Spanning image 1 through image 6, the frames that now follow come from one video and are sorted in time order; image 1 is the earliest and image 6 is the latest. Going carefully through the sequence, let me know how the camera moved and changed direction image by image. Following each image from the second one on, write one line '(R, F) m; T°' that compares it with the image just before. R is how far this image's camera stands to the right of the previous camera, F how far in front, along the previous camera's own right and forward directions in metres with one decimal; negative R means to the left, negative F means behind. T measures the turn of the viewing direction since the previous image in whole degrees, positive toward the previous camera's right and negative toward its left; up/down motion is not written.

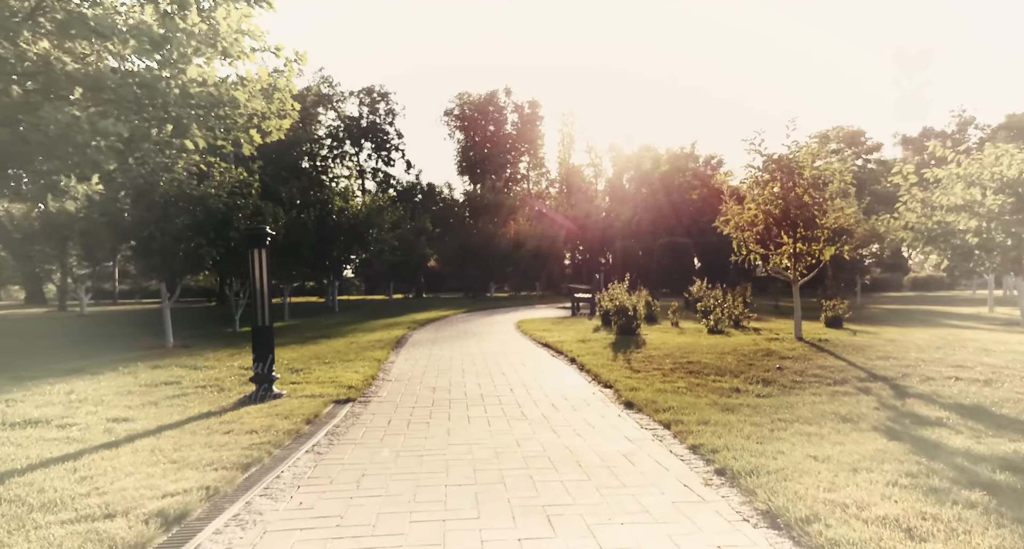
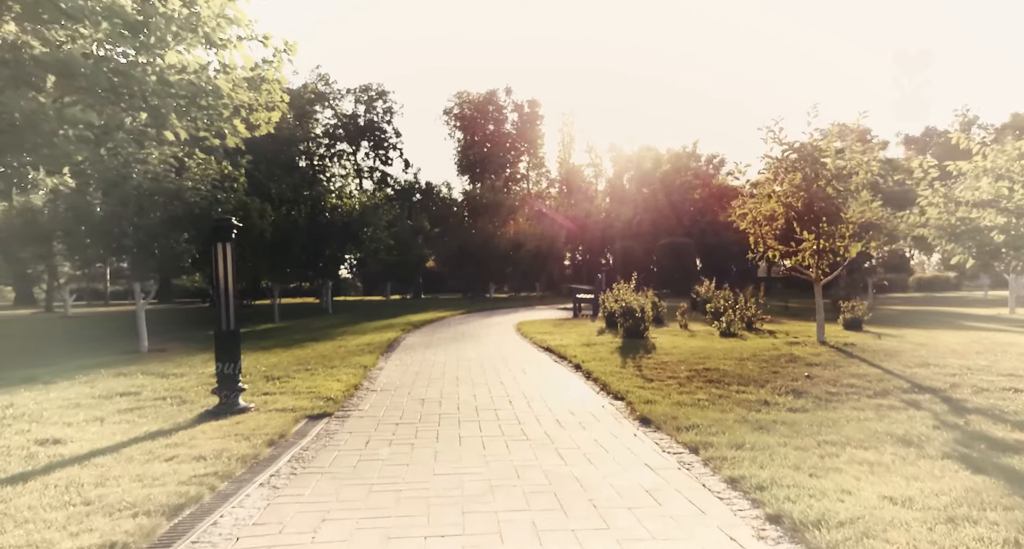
(0.0, +1.0) m; 0°
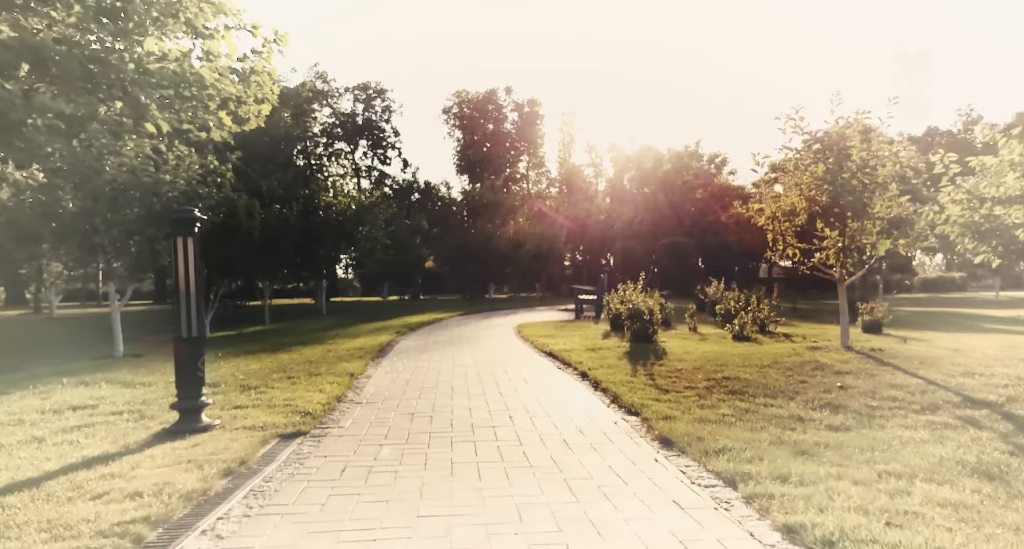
(0.0, +0.9) m; 0°
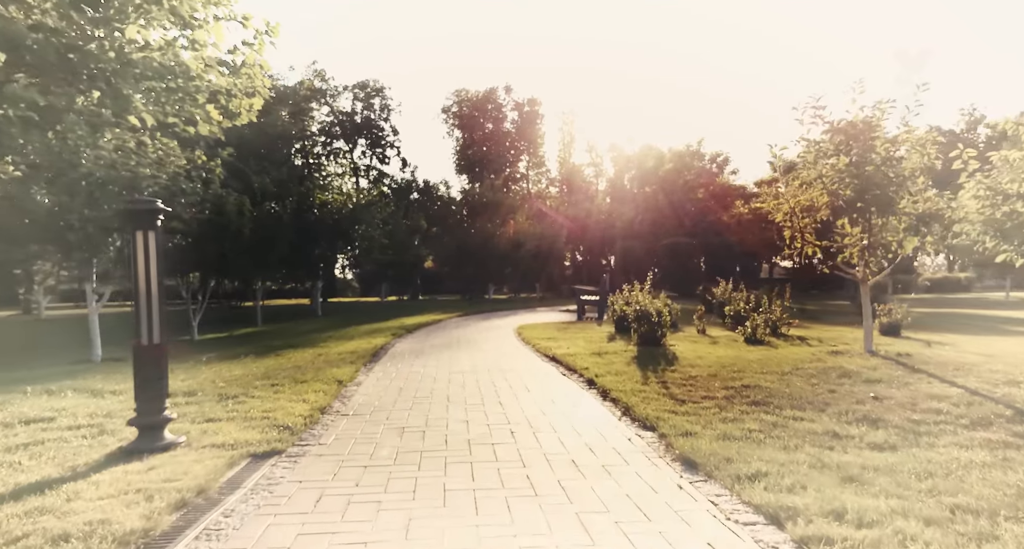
(0.0, +0.8) m; 0°
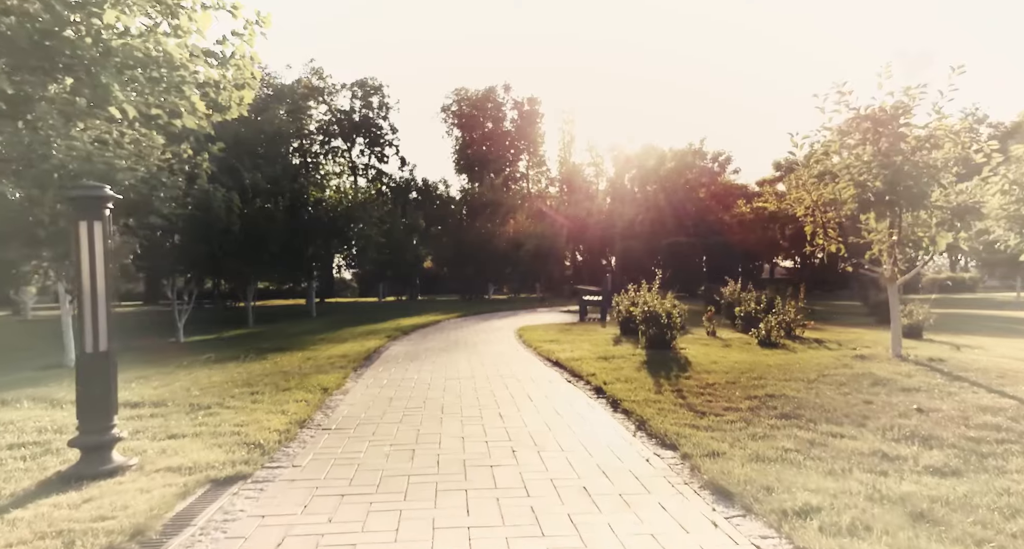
(0.0, +0.8) m; 0°
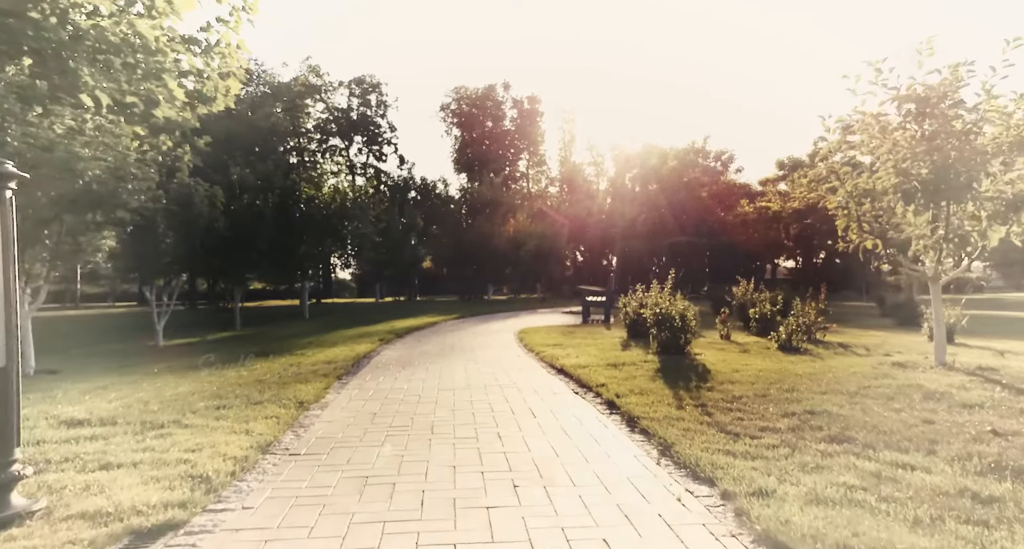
(0.0, +1.0) m; 0°
